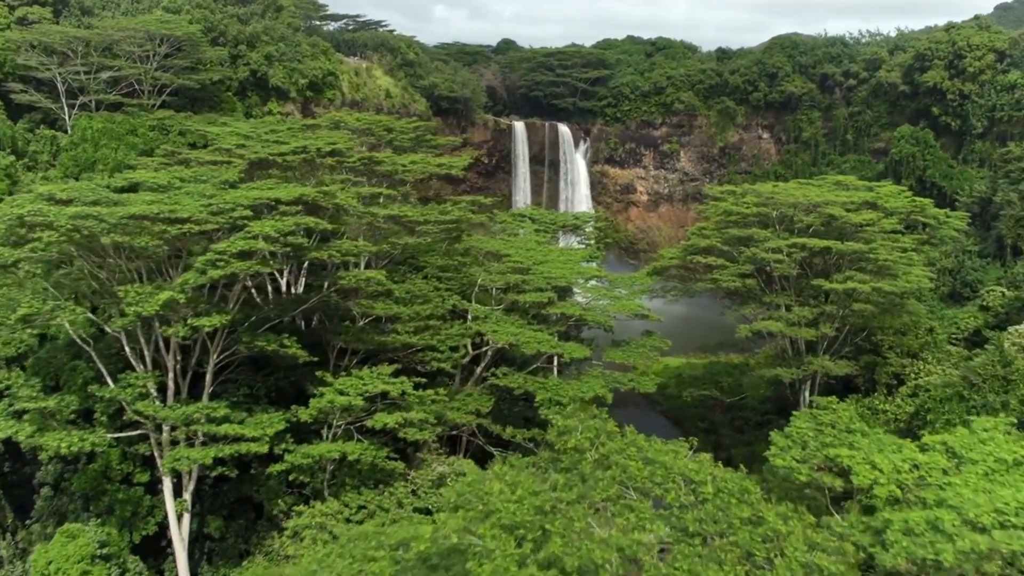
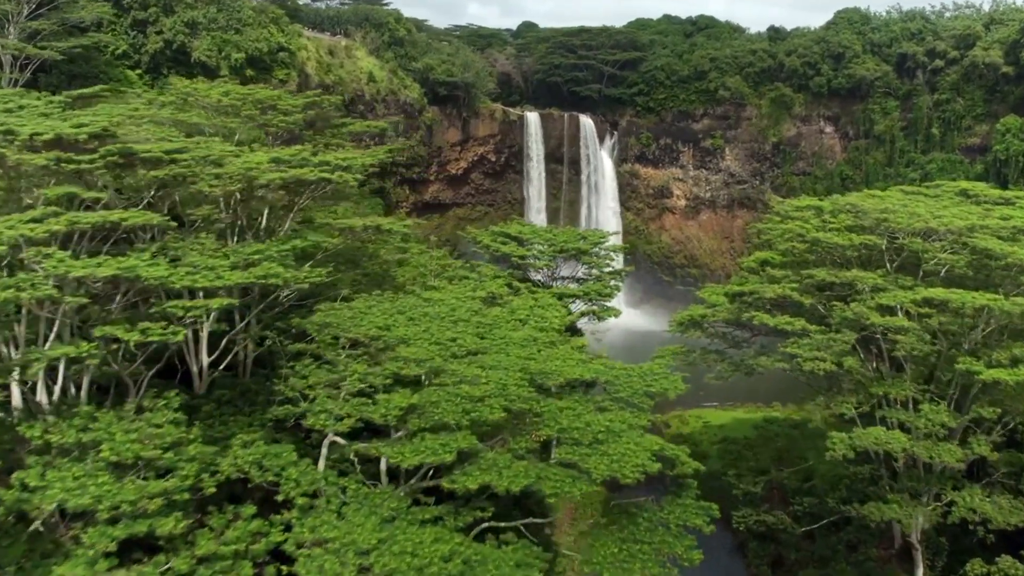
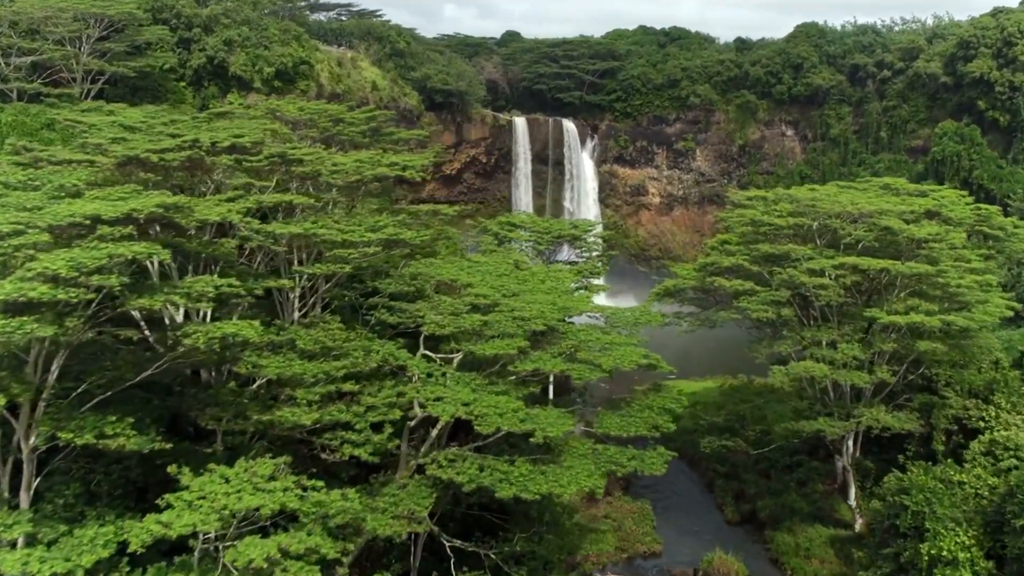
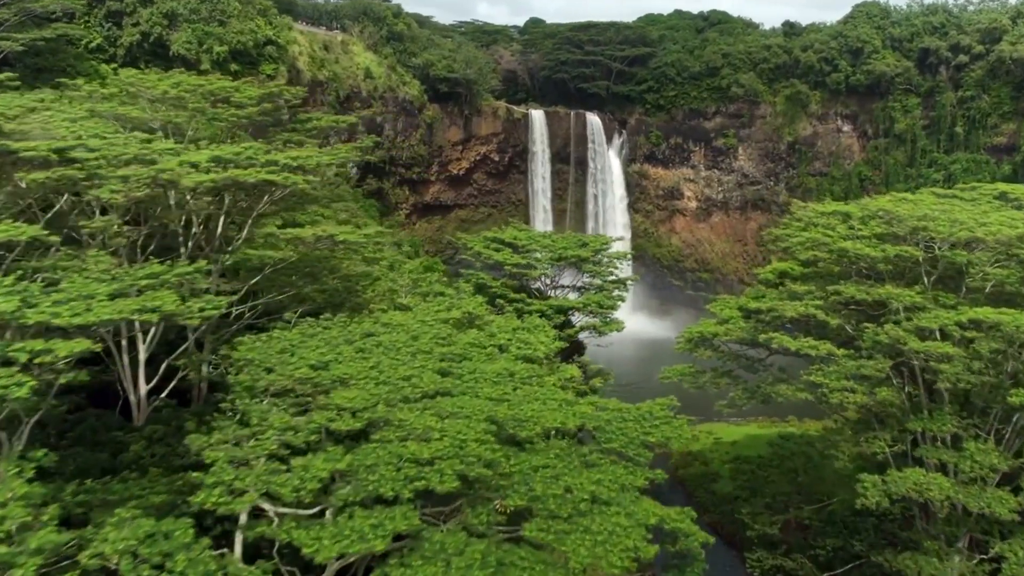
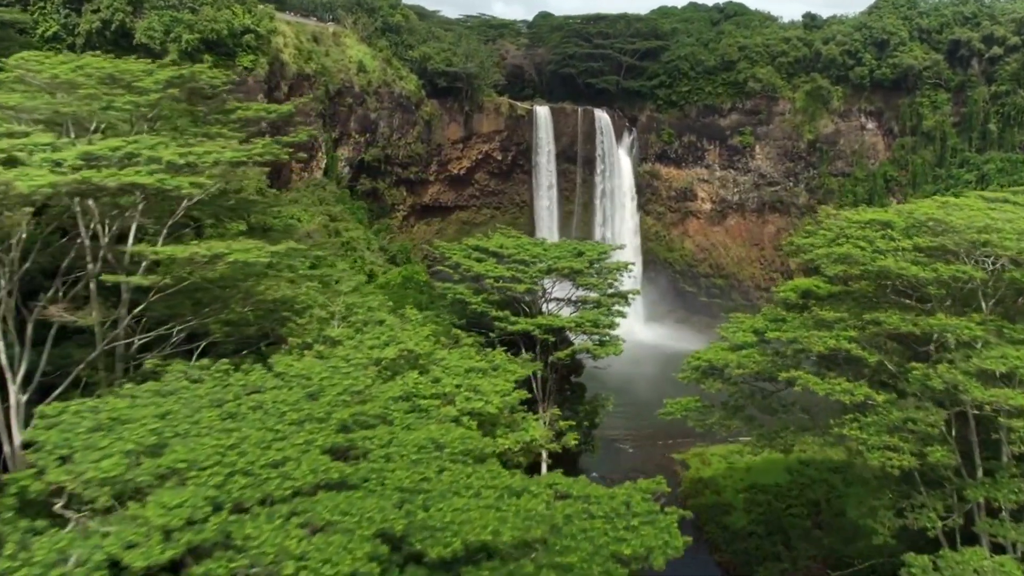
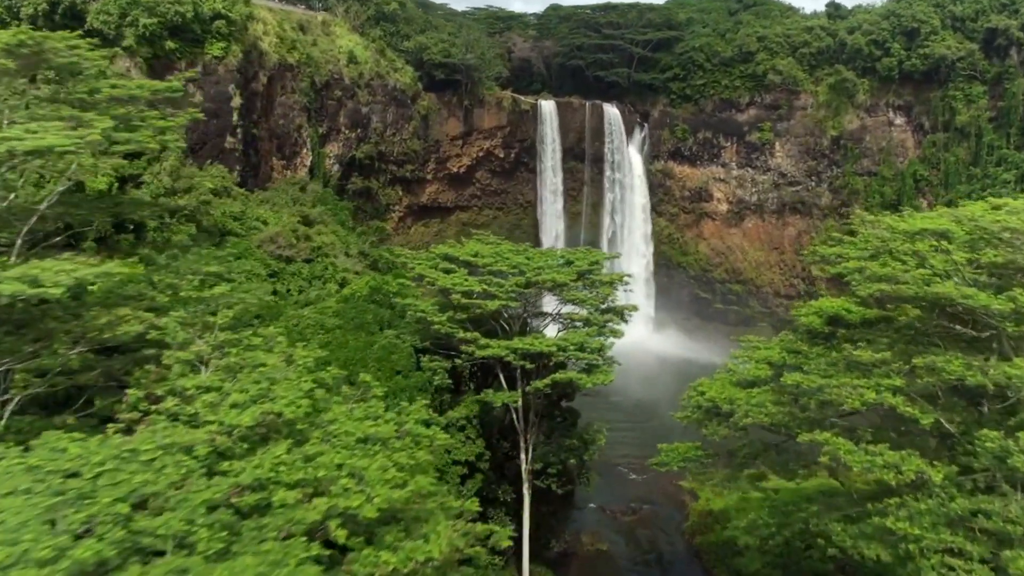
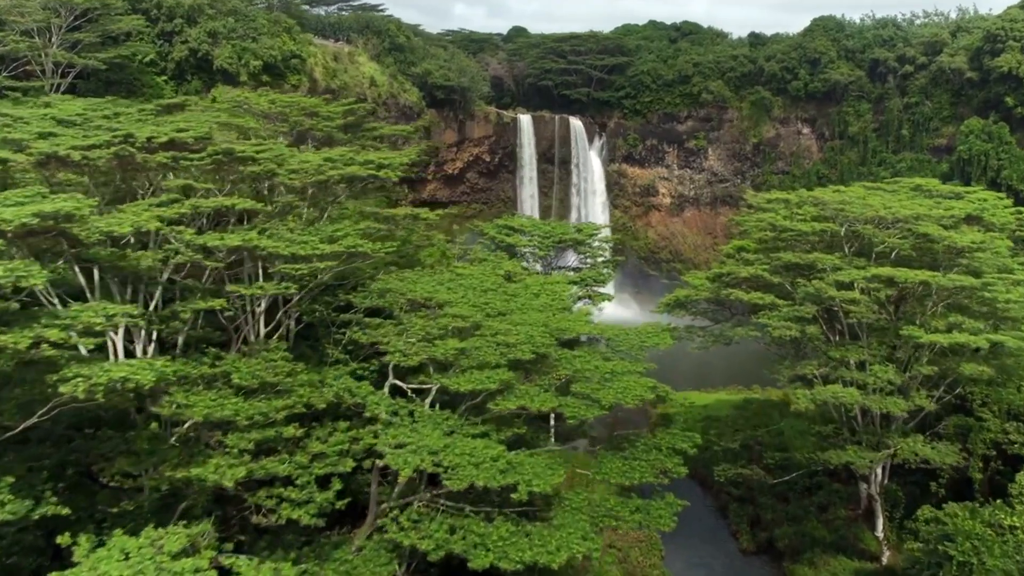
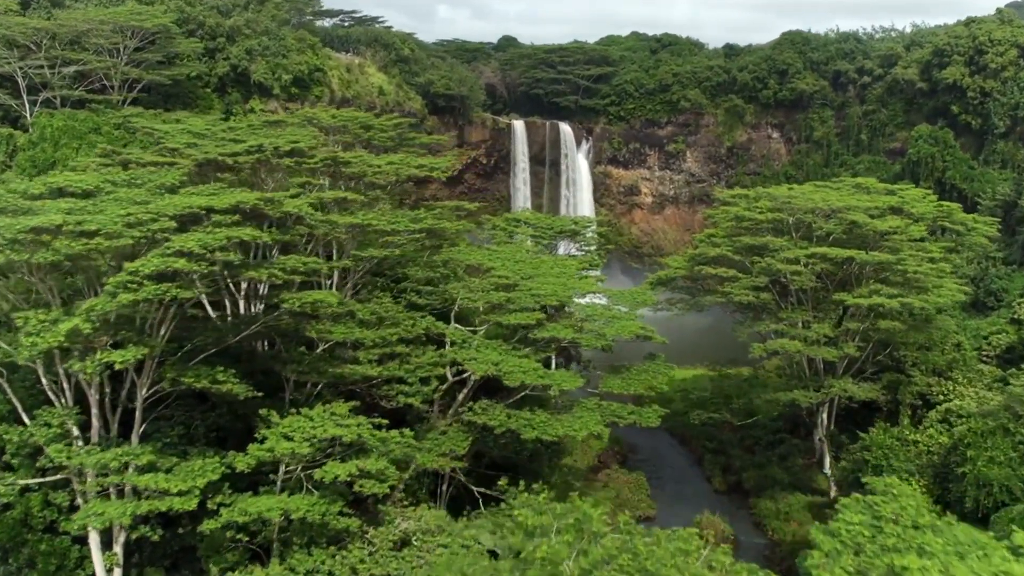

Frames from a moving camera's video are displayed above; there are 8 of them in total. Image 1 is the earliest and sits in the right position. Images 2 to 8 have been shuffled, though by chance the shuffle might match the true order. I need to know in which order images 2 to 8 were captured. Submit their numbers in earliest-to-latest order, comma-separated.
8, 3, 7, 2, 4, 5, 6
